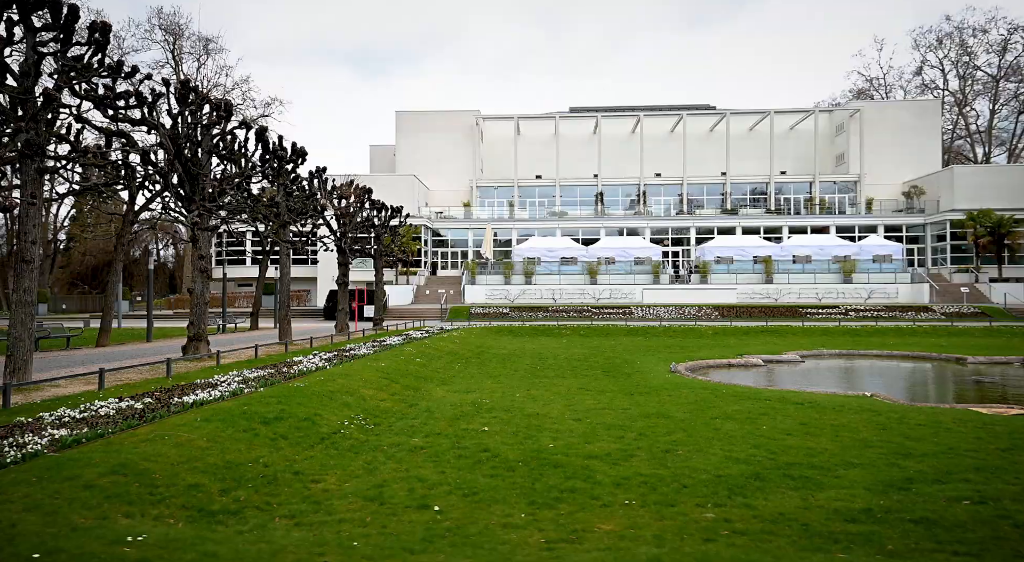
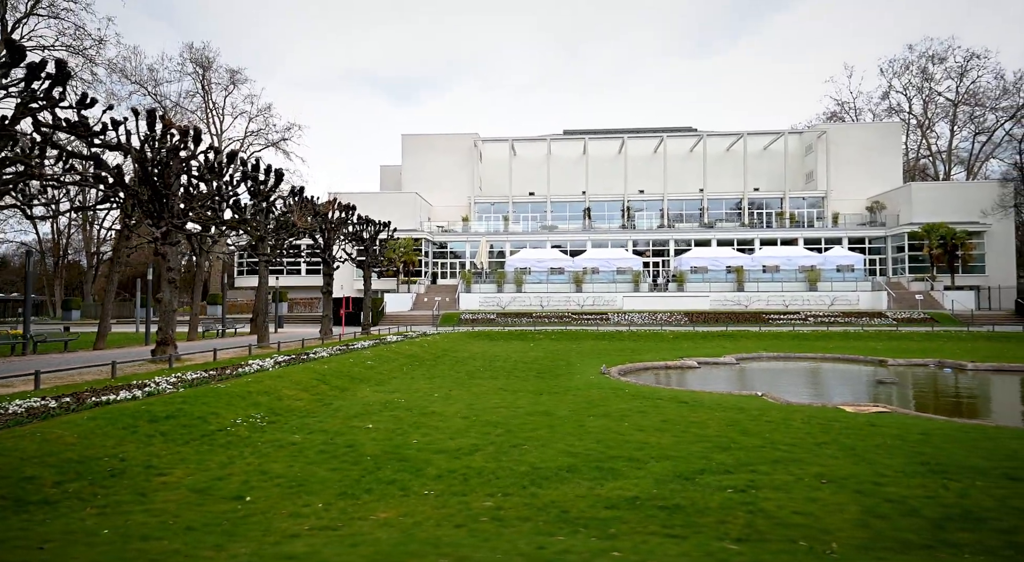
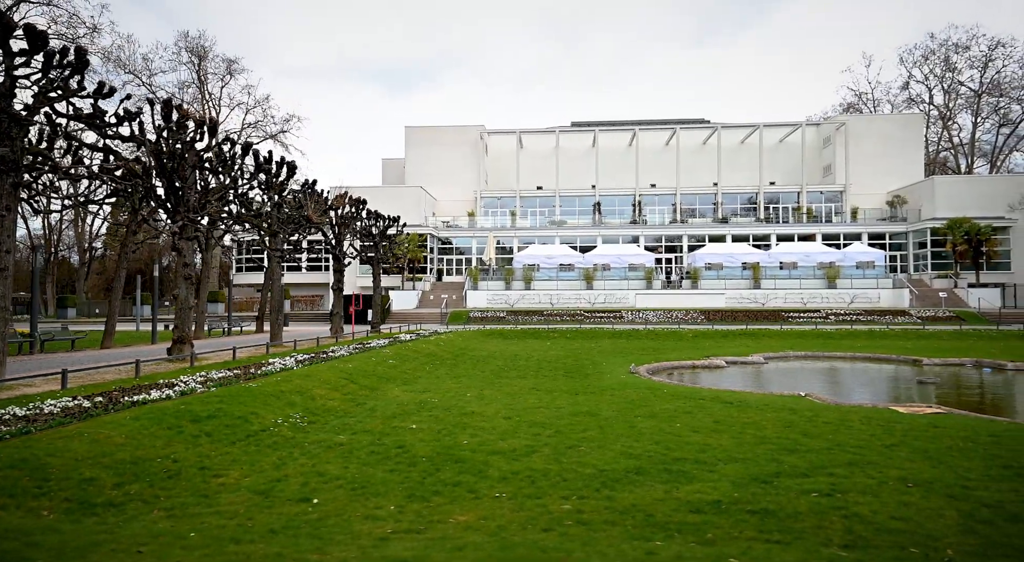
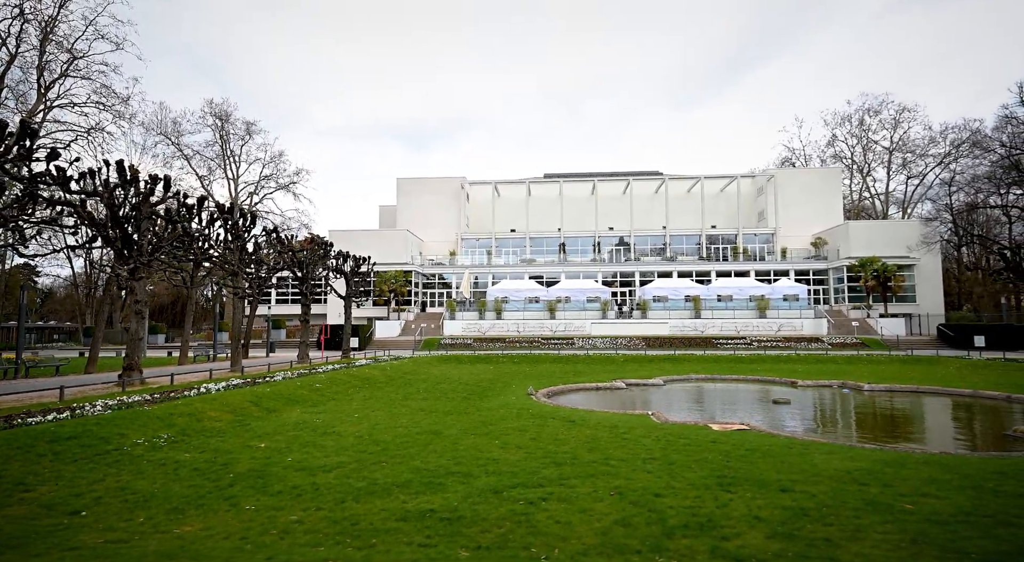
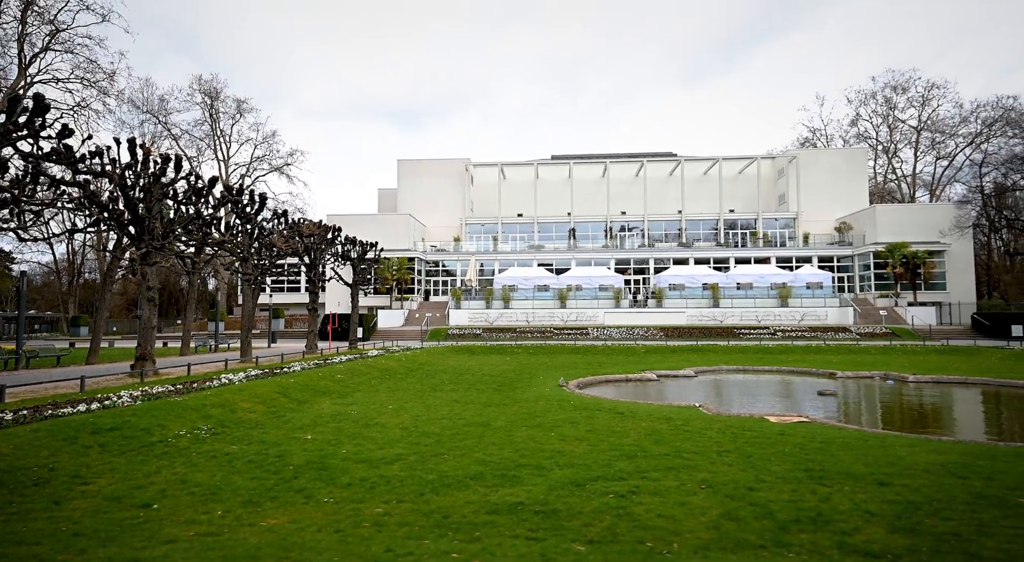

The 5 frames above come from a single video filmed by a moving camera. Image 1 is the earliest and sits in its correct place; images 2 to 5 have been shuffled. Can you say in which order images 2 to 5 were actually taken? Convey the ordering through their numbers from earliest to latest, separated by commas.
3, 2, 5, 4
